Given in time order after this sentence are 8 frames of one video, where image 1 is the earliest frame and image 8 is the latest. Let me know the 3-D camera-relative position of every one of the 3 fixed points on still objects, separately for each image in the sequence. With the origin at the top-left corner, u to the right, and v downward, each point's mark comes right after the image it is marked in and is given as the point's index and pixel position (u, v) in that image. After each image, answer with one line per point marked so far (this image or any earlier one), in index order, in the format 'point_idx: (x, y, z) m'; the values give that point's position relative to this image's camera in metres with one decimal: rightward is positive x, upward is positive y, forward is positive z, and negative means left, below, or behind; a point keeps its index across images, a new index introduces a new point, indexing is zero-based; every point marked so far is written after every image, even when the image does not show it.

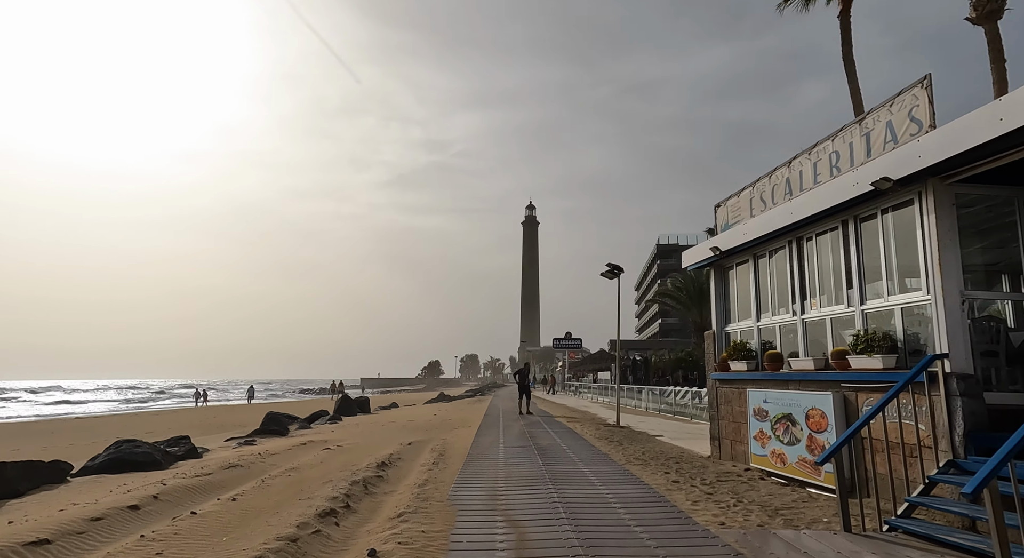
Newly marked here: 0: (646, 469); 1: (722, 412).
0: (+2.2, -3.1, +10.3) m
1: (+3.8, -2.4, +11.5) m
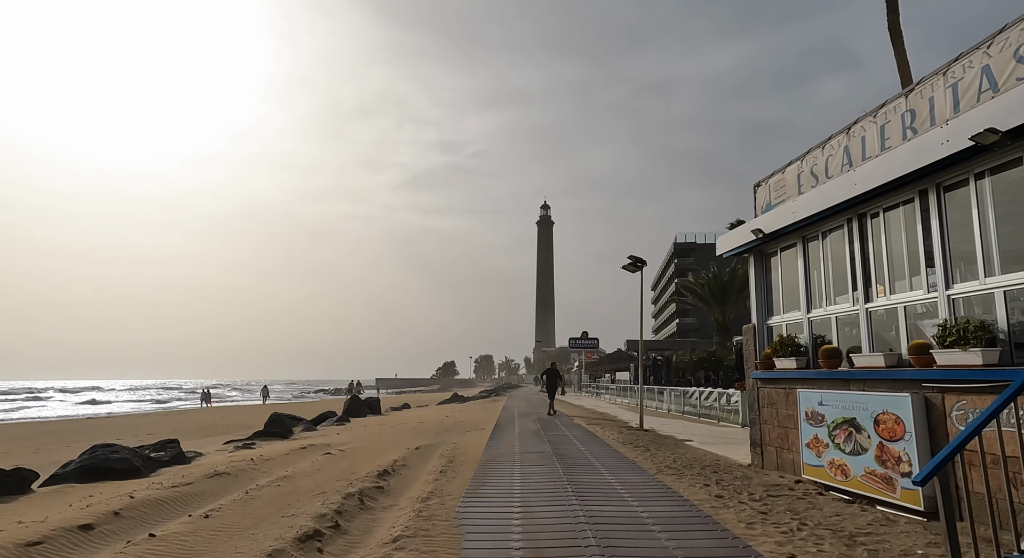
0: (+2.4, -2.9, +9.1) m
1: (+4.1, -2.2, +10.2) m
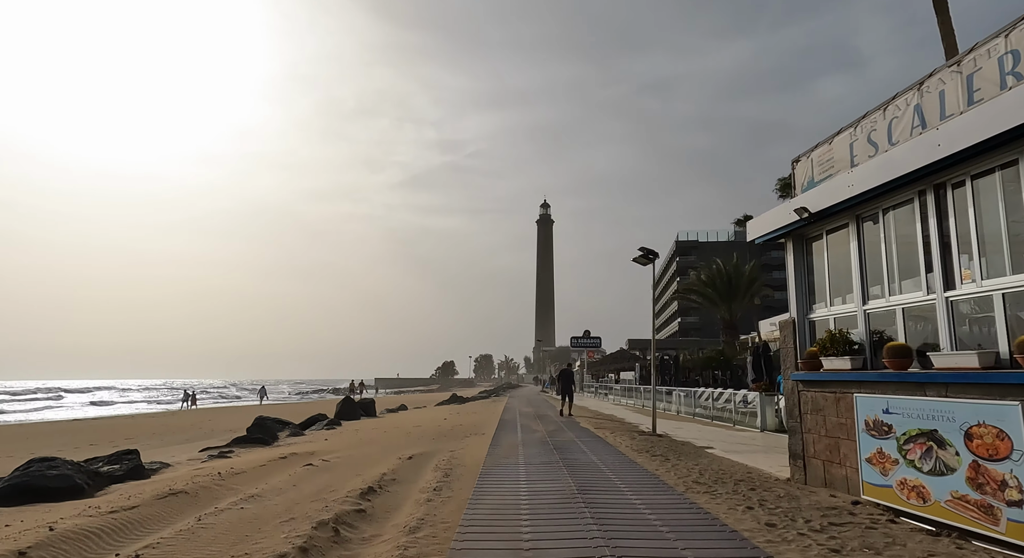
0: (+2.5, -2.7, +7.8) m
1: (+4.2, -2.0, +8.9) m
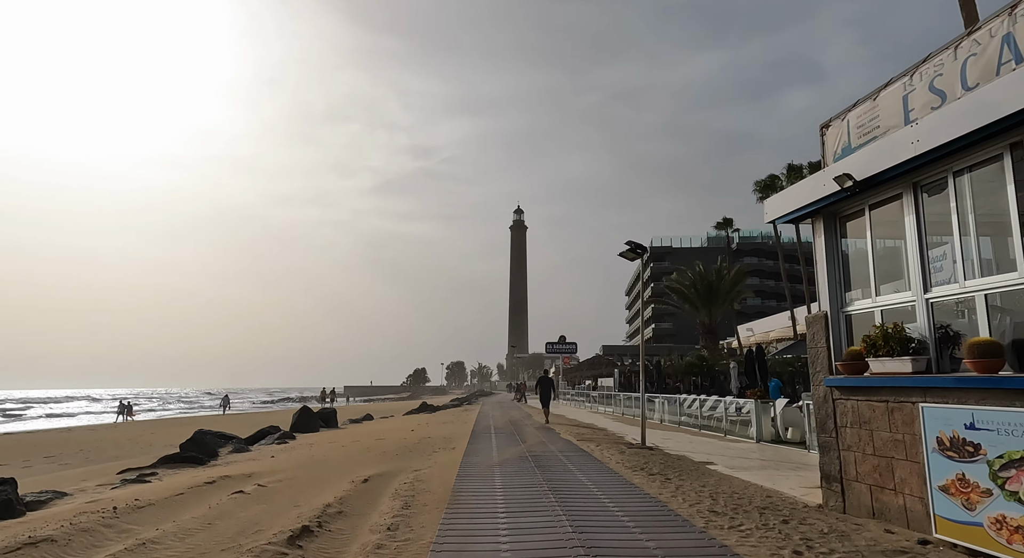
0: (+2.3, -2.5, +6.1) m
1: (+3.9, -1.8, +7.3) m
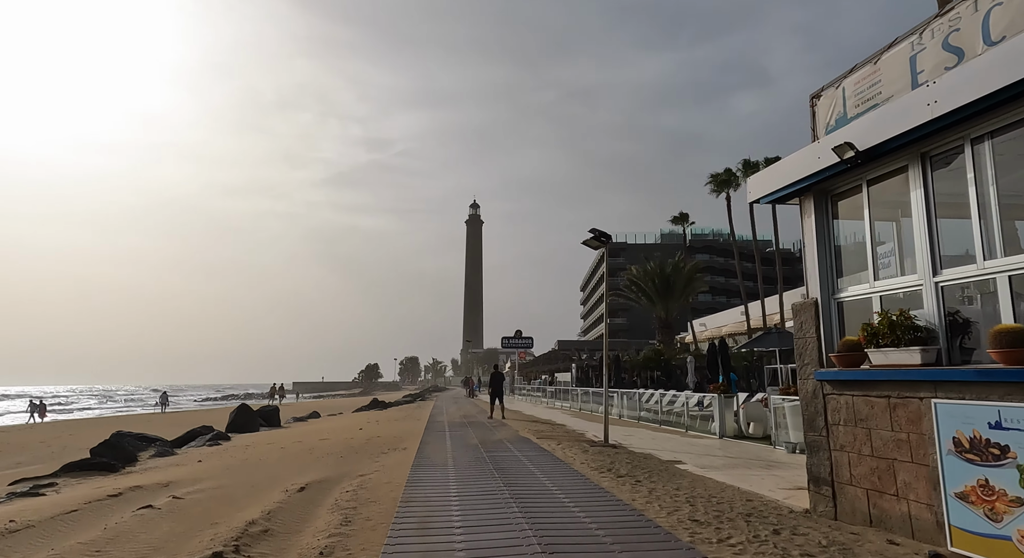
0: (+1.9, -2.3, +5.3) m
1: (+3.4, -1.7, +6.6) m
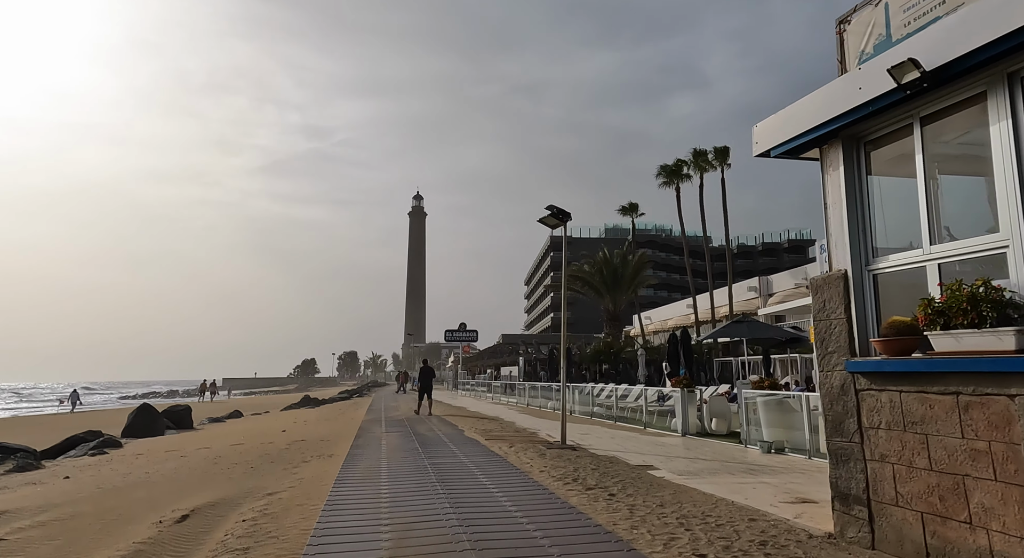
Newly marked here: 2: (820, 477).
0: (+1.7, -2.0, +3.8) m
1: (+3.1, -1.4, +5.2) m
2: (+4.4, -2.8, +8.9) m
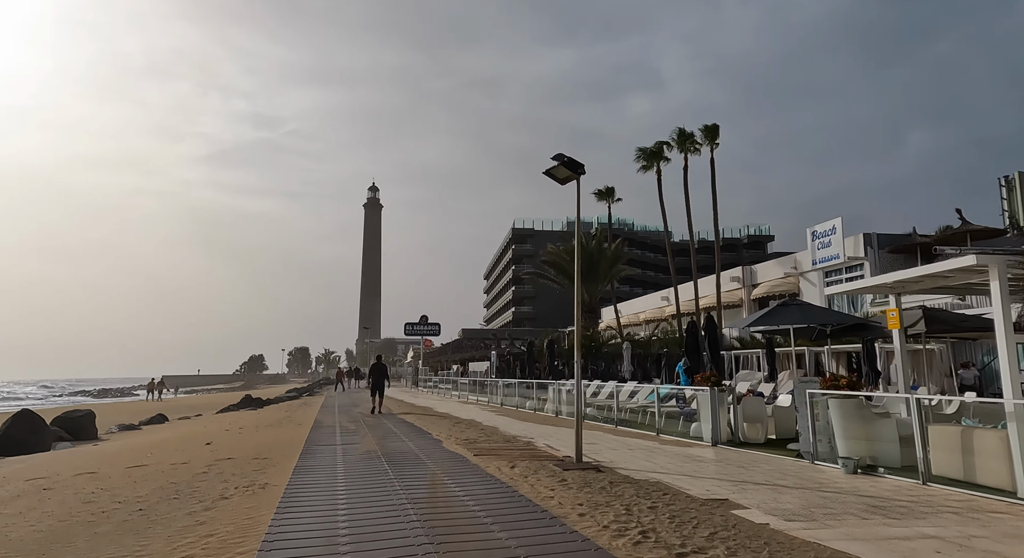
0: (+2.3, -1.6, +0.7) m
1: (+3.6, -0.9, +2.2) m
2: (+4.7, -2.3, +6.0) m
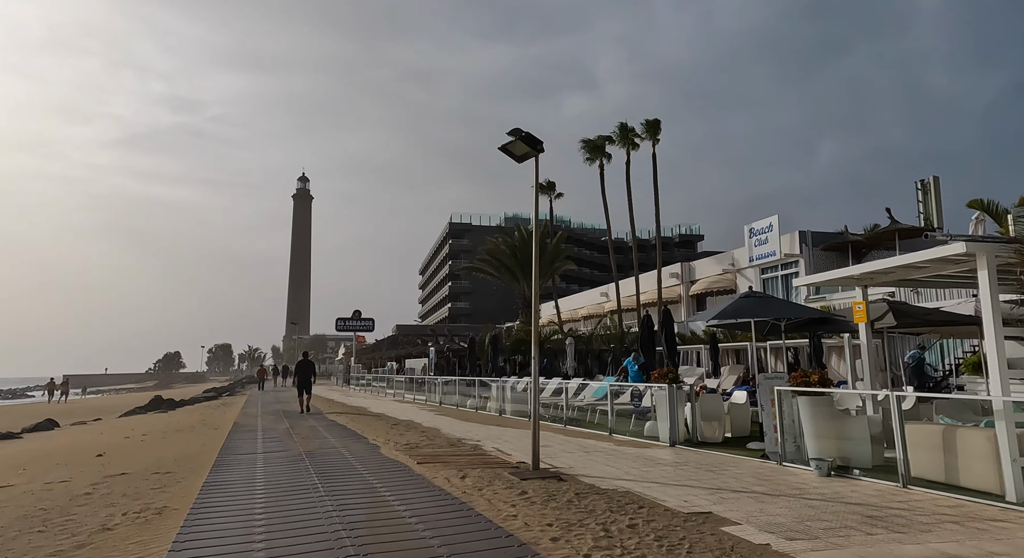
0: (+2.6, -1.5, -0.1) m
1: (+3.7, -0.8, +1.5) m
2: (+4.3, -2.2, +5.4) m
